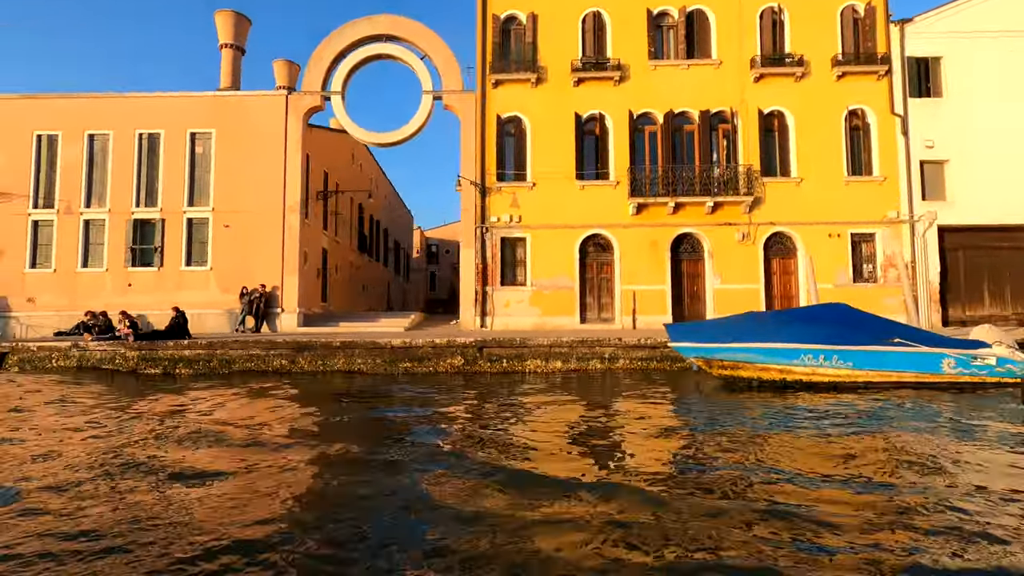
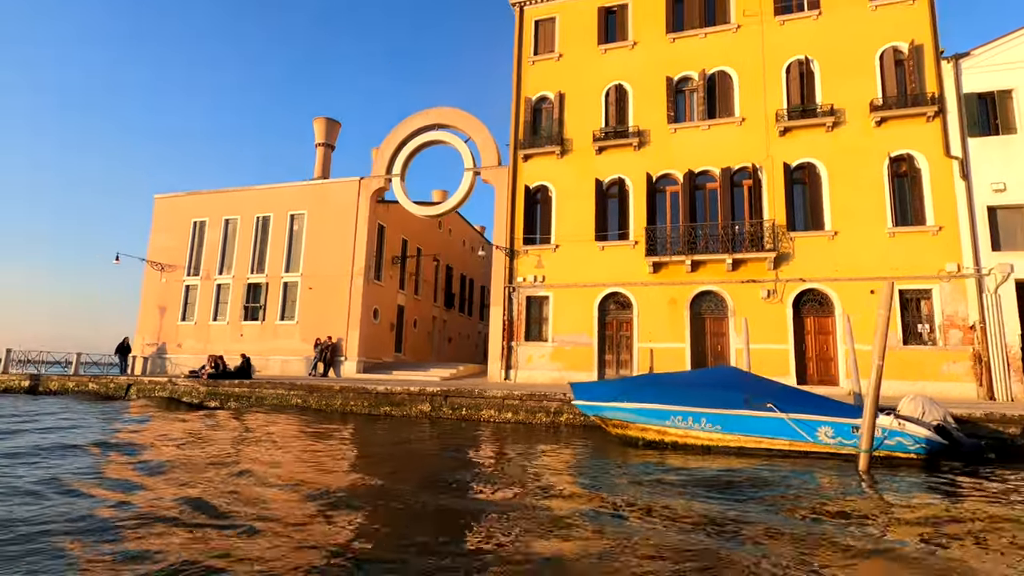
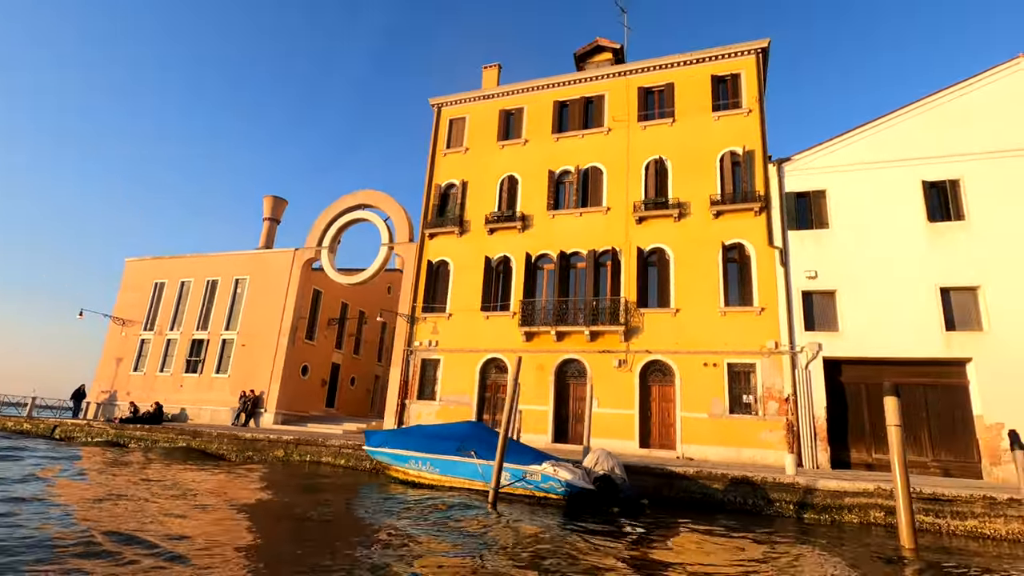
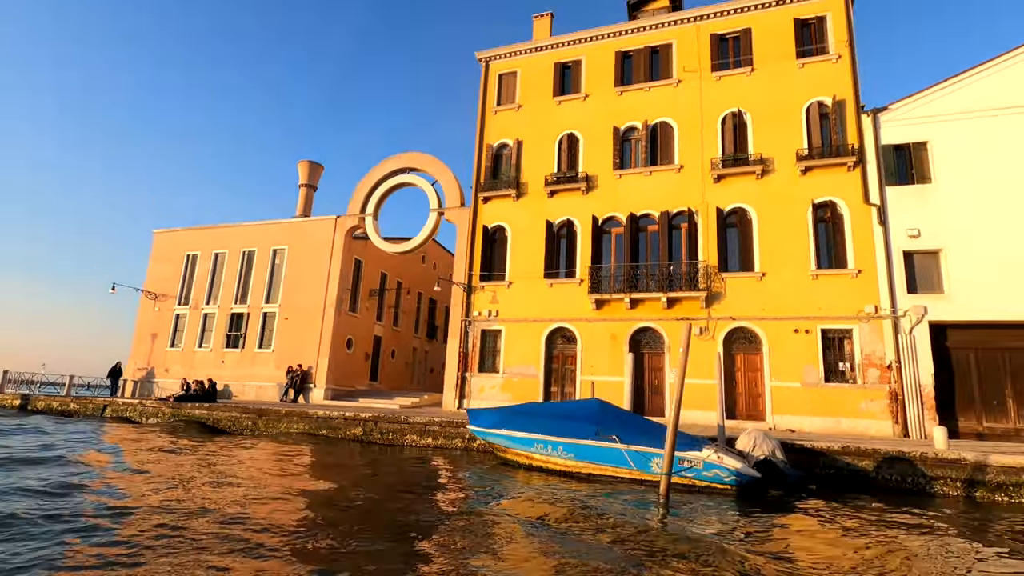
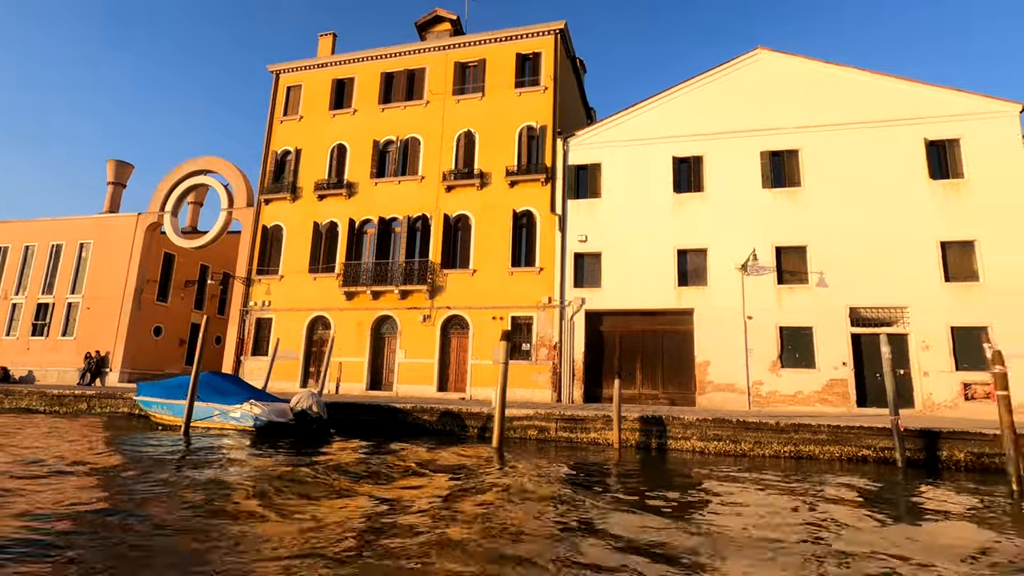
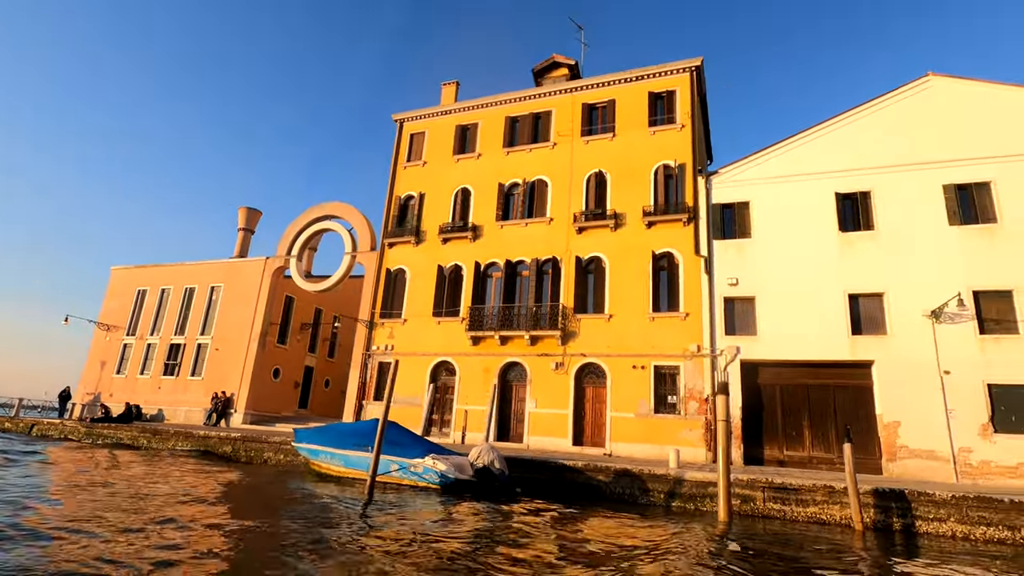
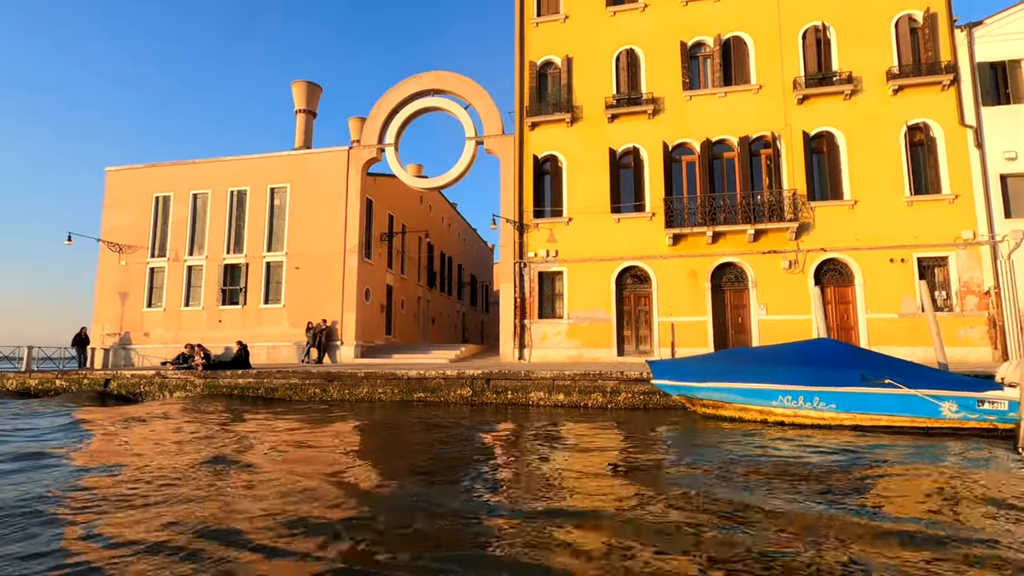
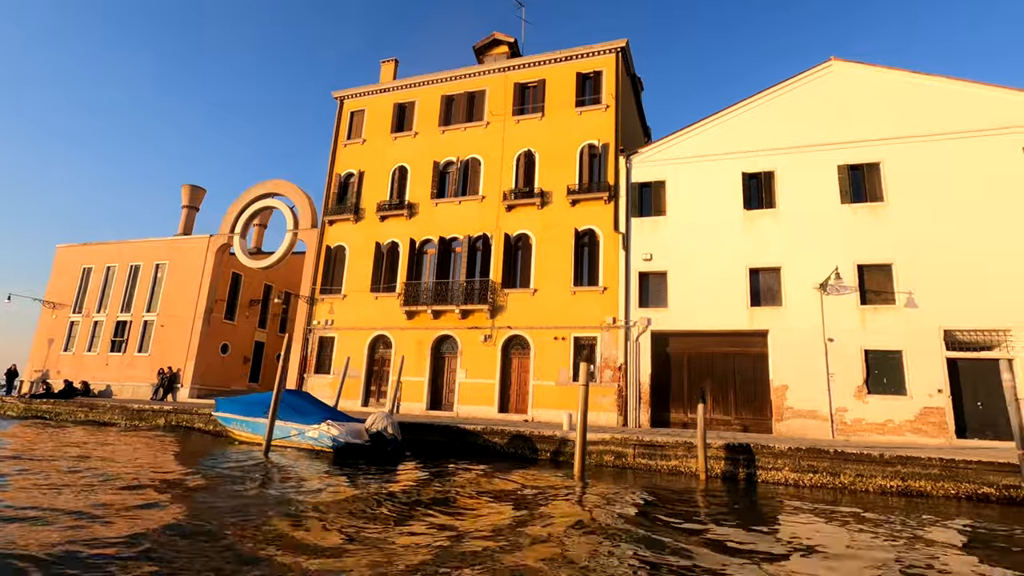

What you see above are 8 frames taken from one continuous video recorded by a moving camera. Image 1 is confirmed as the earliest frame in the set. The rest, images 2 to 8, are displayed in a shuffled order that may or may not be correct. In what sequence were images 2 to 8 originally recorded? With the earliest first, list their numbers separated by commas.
7, 2, 4, 3, 6, 8, 5
